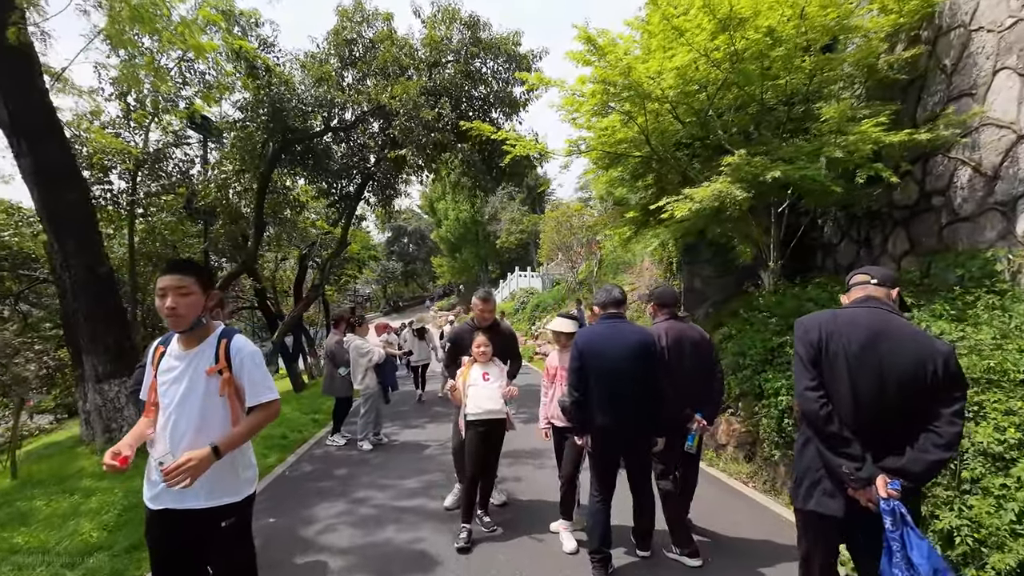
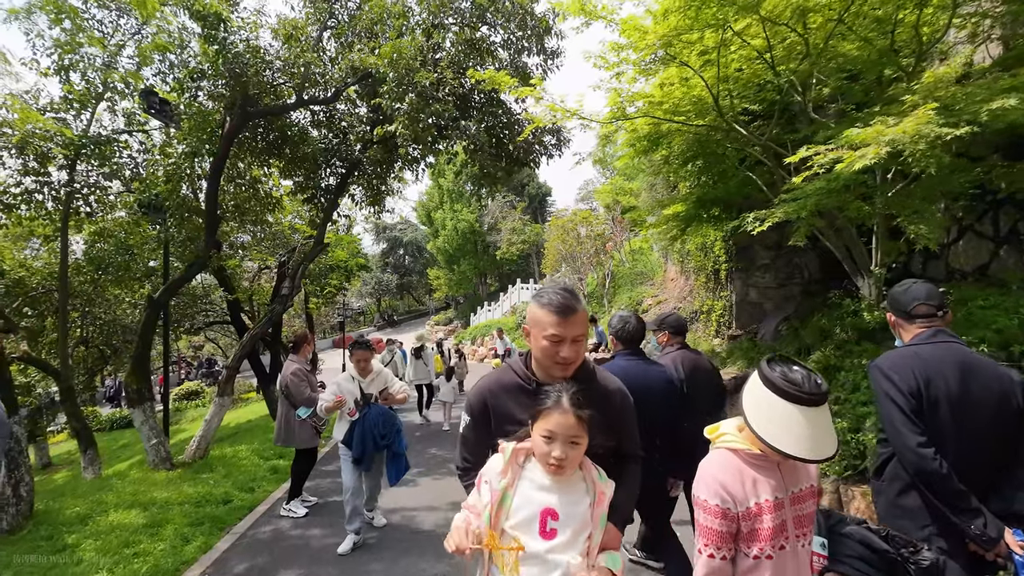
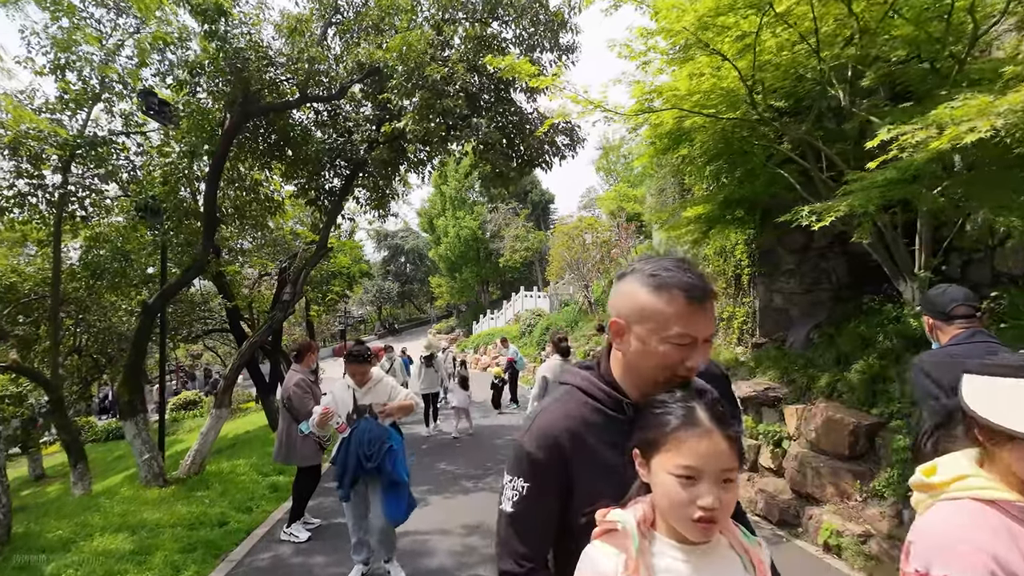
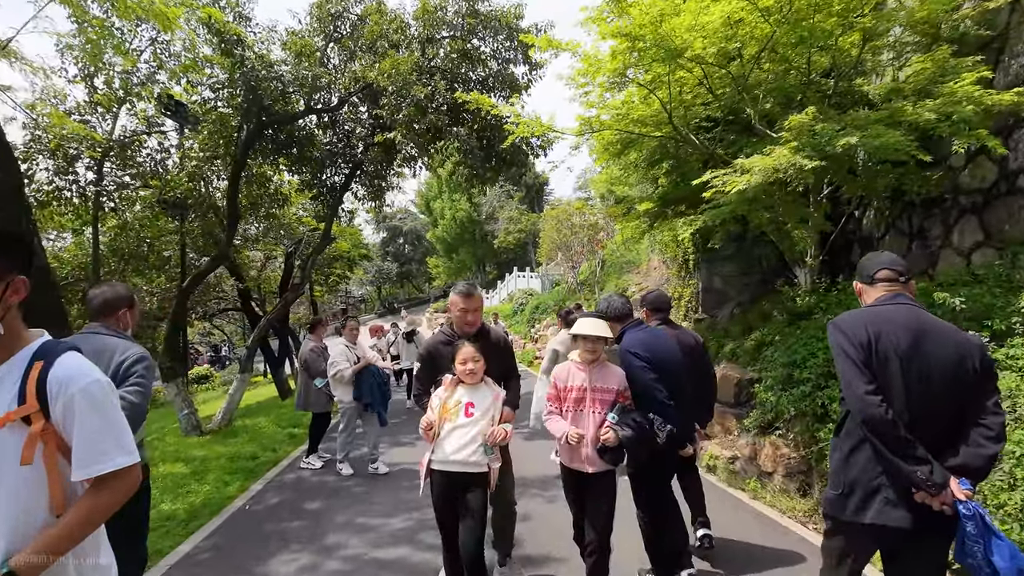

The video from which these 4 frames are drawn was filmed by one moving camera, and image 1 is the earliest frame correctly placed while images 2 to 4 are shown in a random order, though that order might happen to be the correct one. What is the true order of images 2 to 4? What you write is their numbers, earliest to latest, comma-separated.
4, 2, 3
